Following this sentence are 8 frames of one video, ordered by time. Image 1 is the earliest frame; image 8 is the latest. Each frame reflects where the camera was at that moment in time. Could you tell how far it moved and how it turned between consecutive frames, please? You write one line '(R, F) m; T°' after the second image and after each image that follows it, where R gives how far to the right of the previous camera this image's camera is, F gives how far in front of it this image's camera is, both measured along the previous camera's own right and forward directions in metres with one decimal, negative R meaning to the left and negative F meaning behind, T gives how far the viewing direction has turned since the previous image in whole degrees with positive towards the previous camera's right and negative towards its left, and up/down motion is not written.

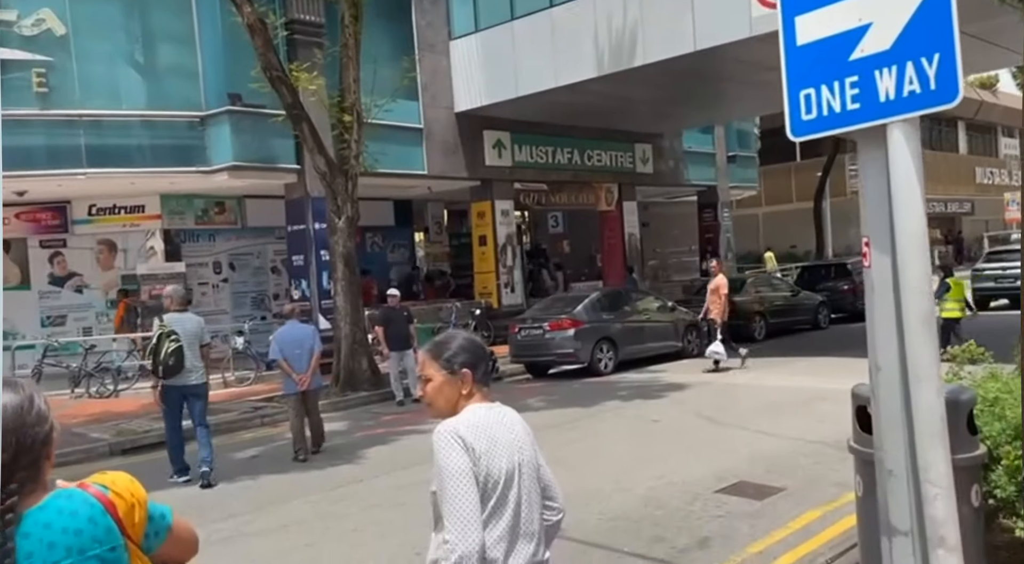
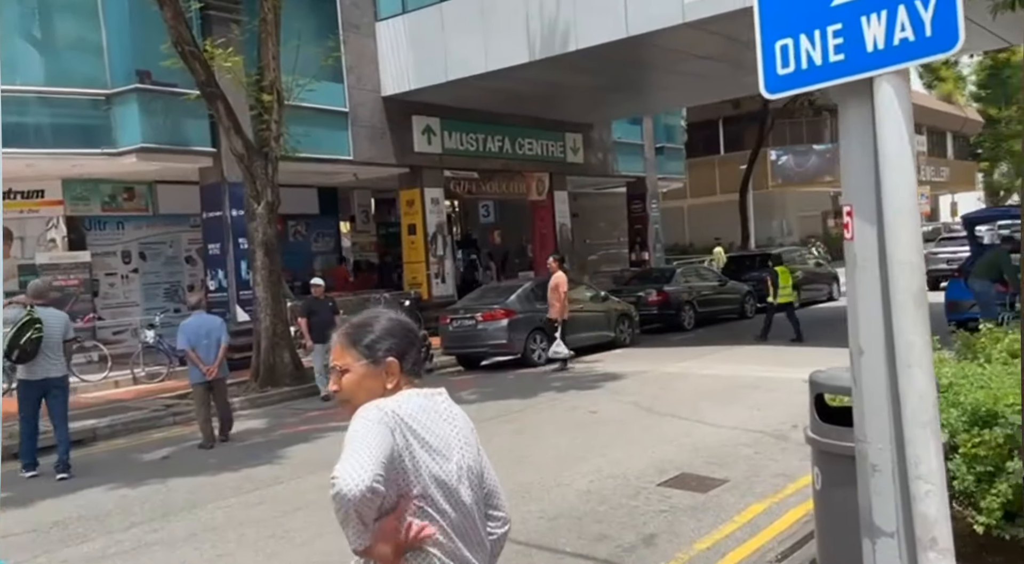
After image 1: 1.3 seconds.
(0.0, +0.5) m; +4°
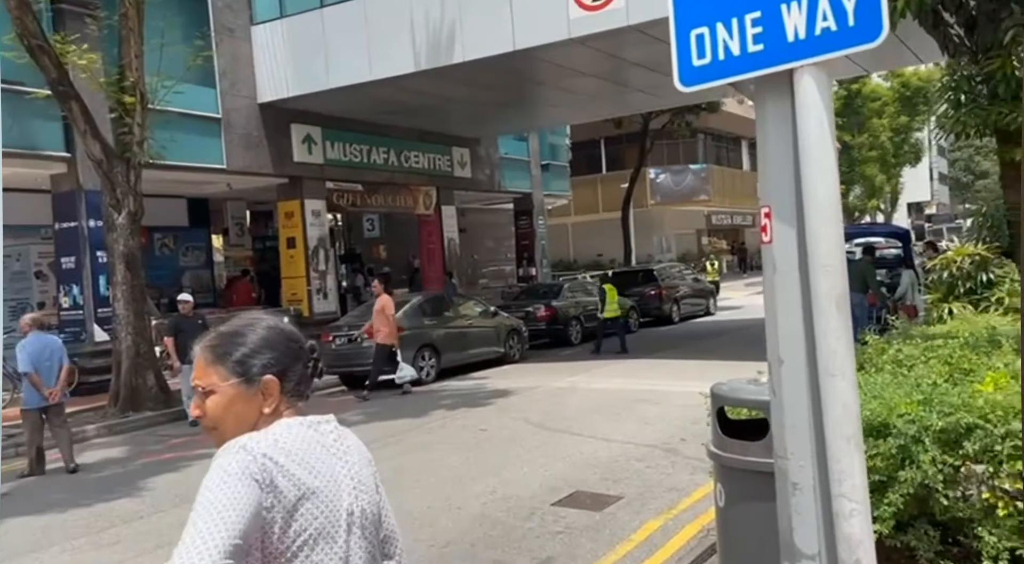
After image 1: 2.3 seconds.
(0.0, +0.5) m; +7°
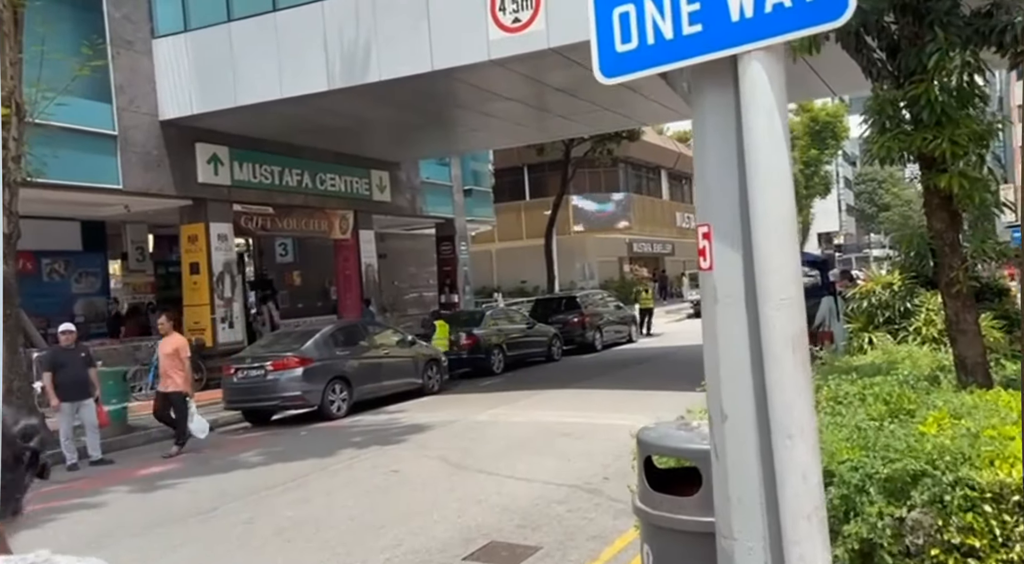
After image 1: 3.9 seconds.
(+0.1, +0.7) m; +5°
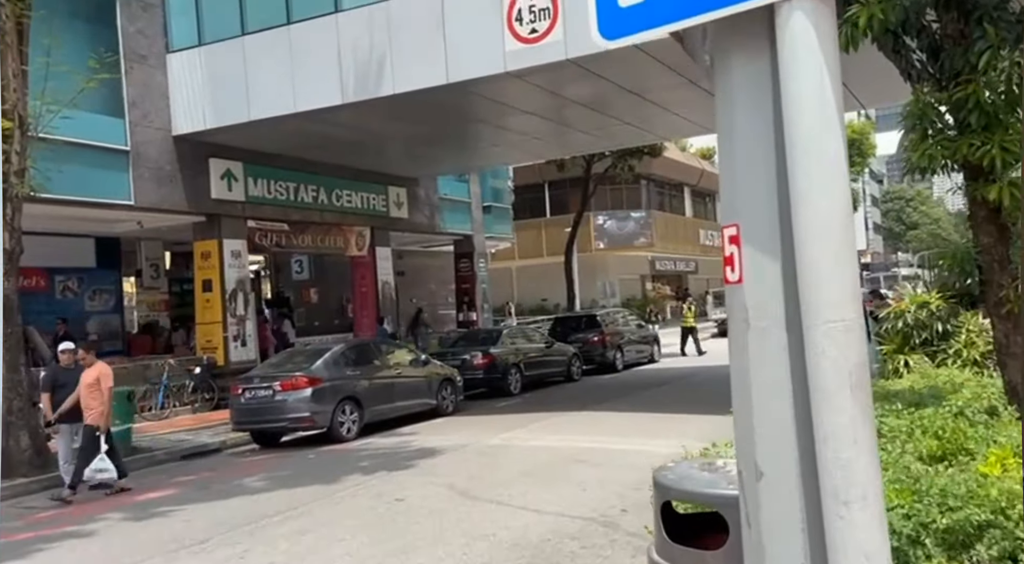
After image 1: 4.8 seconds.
(+0.1, +0.5) m; -1°
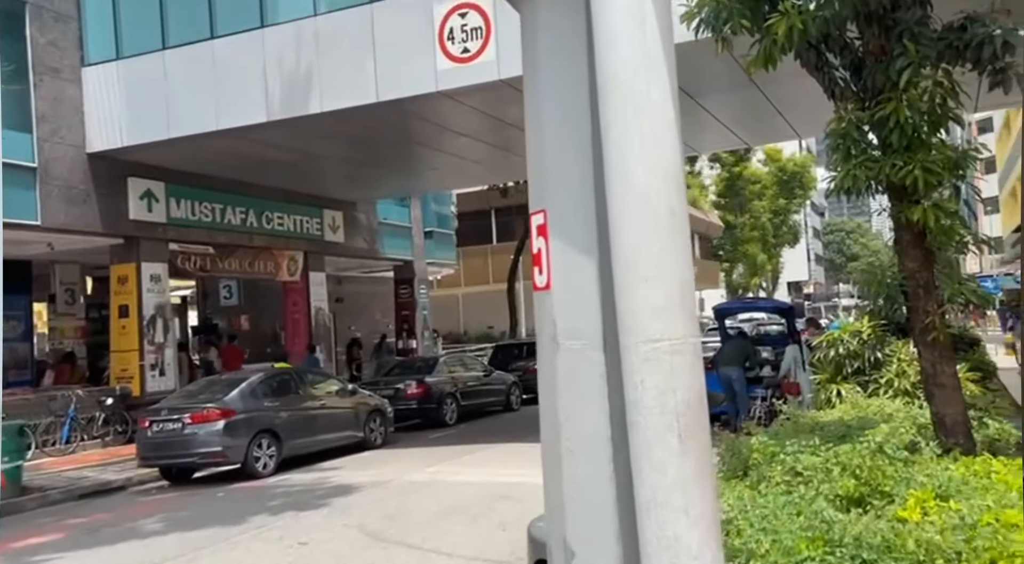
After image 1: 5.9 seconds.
(+0.4, +0.5) m; +3°
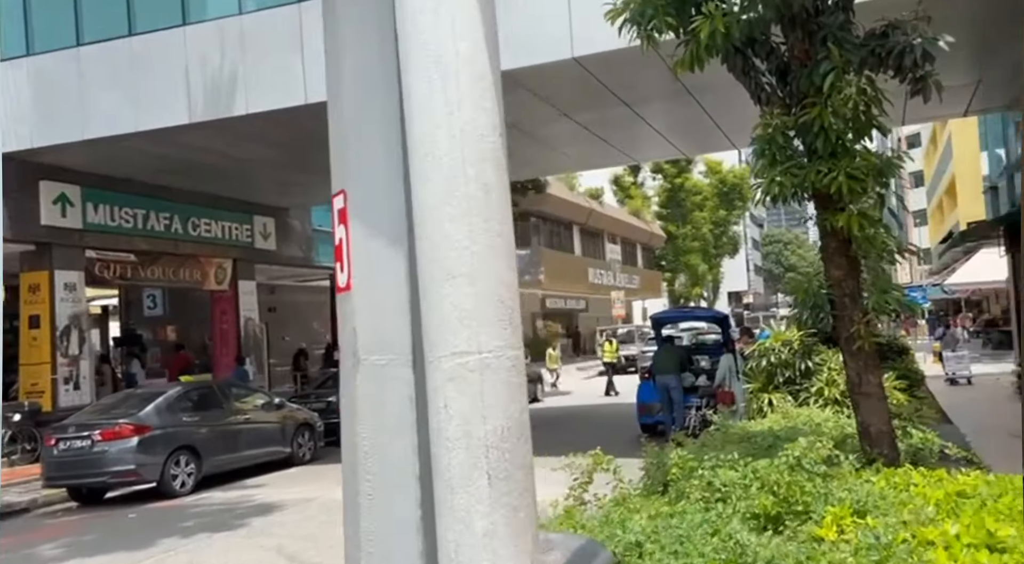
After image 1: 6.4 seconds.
(+0.2, +0.3) m; +3°
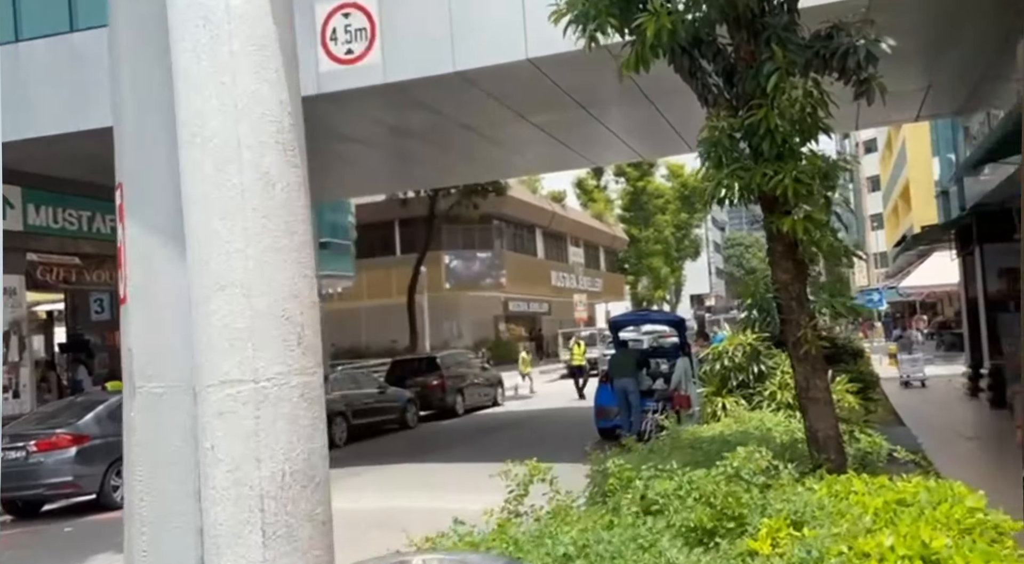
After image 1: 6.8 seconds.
(+0.2, +0.2) m; +2°
